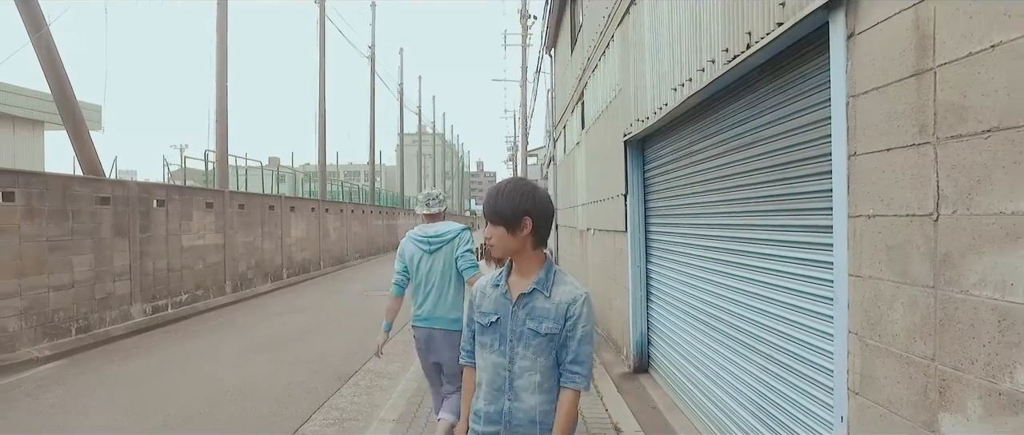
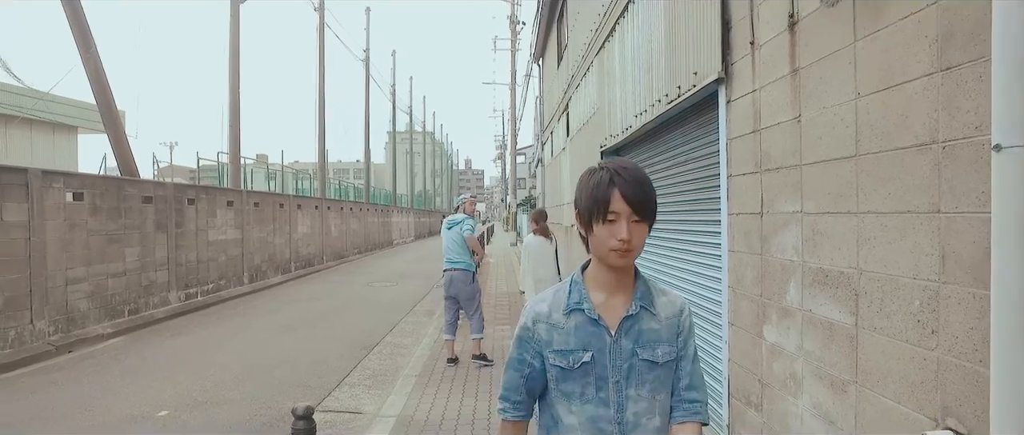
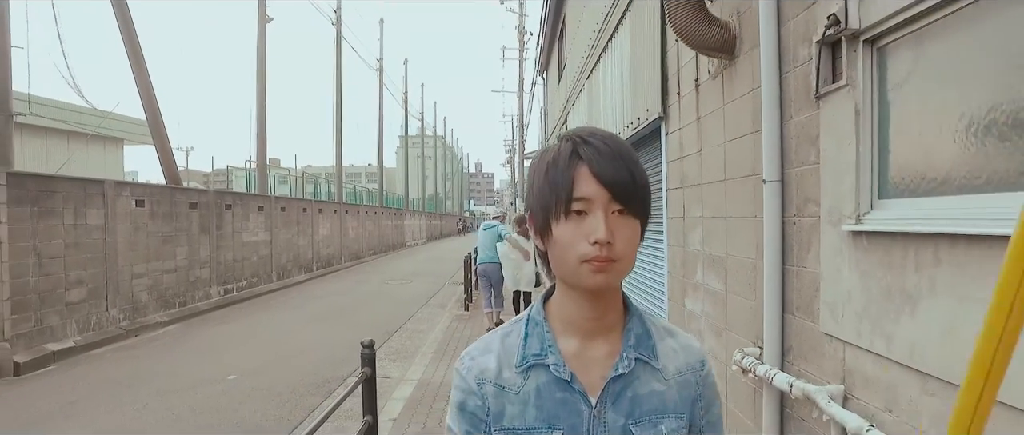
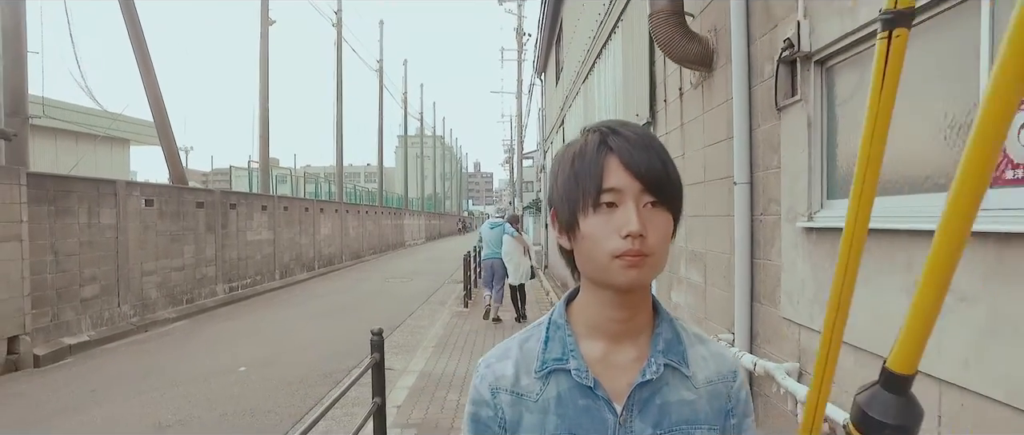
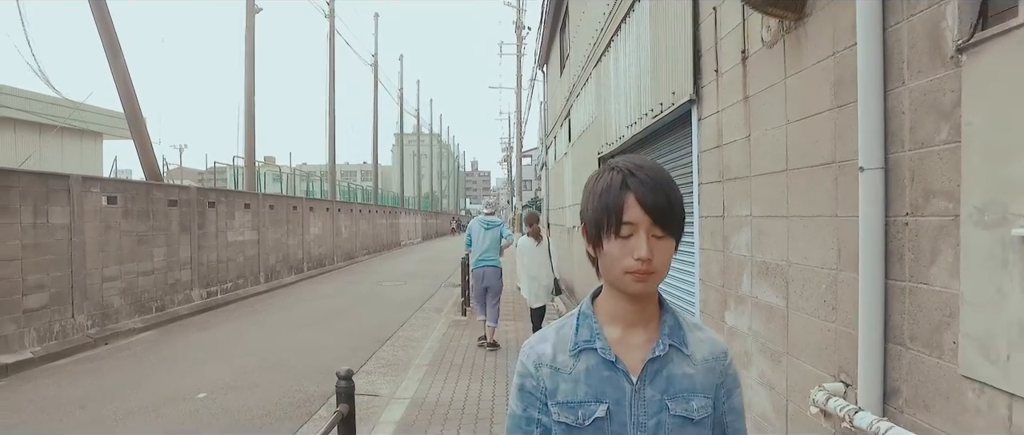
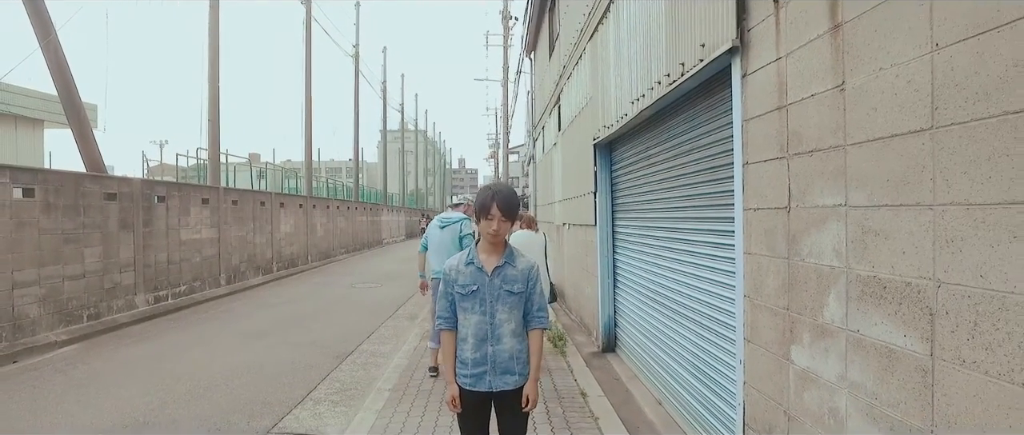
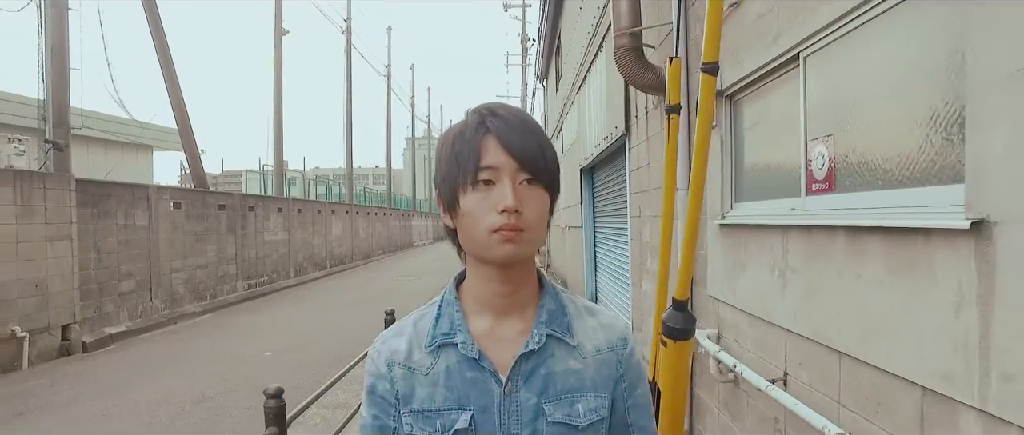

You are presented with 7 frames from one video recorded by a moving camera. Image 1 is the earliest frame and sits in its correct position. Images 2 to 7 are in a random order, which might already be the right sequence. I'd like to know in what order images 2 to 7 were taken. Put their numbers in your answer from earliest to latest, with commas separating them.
6, 2, 5, 3, 4, 7
